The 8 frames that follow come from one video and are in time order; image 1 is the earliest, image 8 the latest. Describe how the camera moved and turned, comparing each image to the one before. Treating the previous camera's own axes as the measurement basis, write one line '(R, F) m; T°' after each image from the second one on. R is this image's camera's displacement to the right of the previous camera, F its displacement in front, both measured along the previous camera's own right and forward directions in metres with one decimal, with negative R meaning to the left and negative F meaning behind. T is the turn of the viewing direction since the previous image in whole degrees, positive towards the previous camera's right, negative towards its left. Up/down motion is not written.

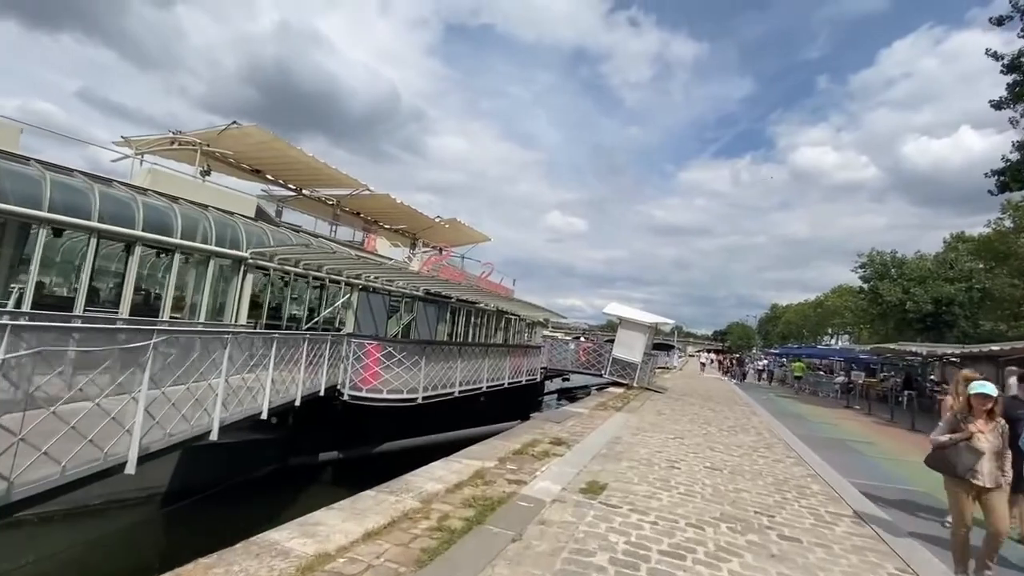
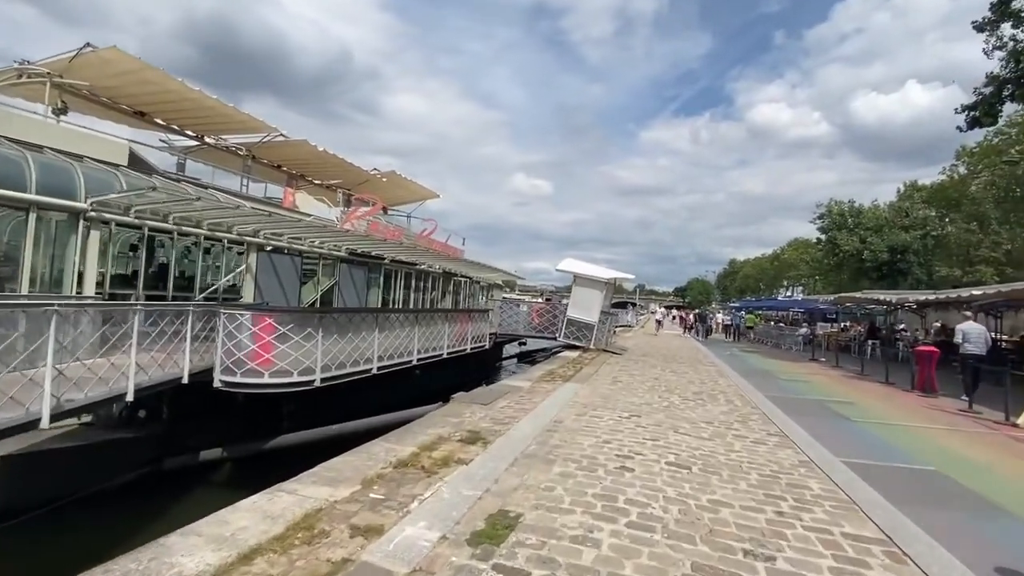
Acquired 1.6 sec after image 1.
(+0.9, +2.2) m; +4°
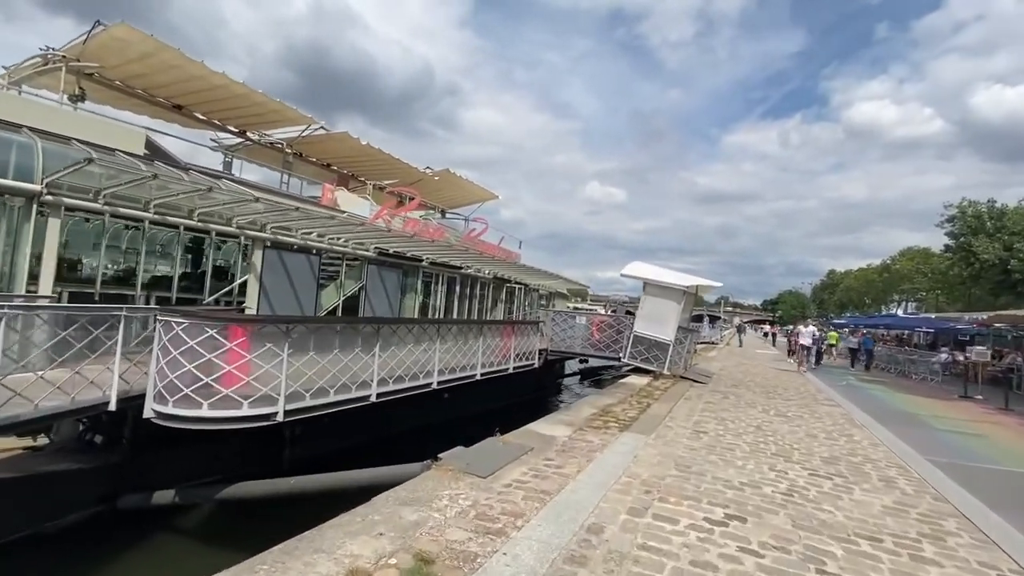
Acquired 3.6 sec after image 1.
(+0.5, +2.8) m; -9°
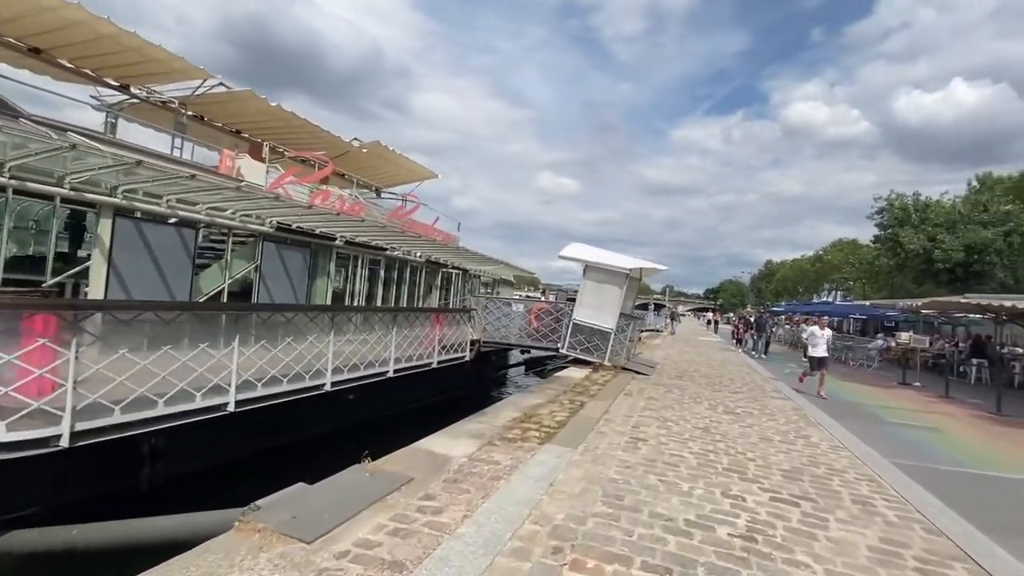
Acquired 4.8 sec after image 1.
(+0.7, +1.6) m; +6°
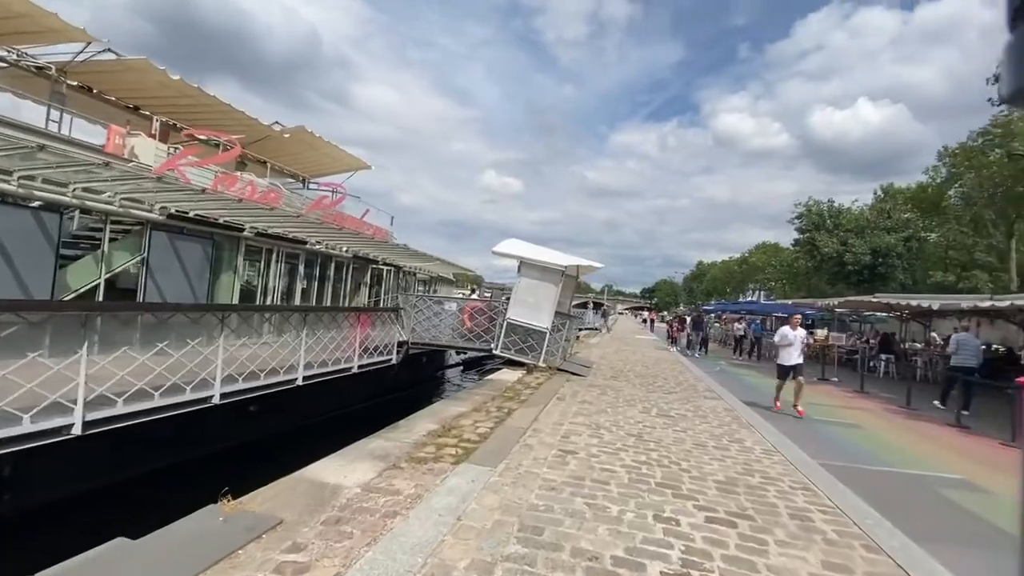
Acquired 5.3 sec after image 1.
(+0.3, +0.7) m; +7°
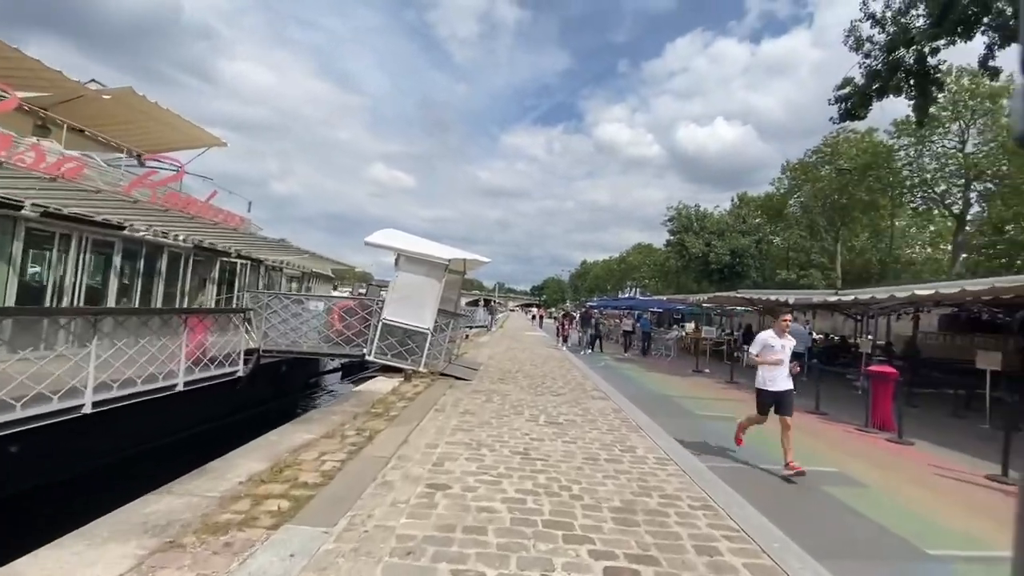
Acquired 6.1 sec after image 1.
(+0.3, +1.1) m; +13°
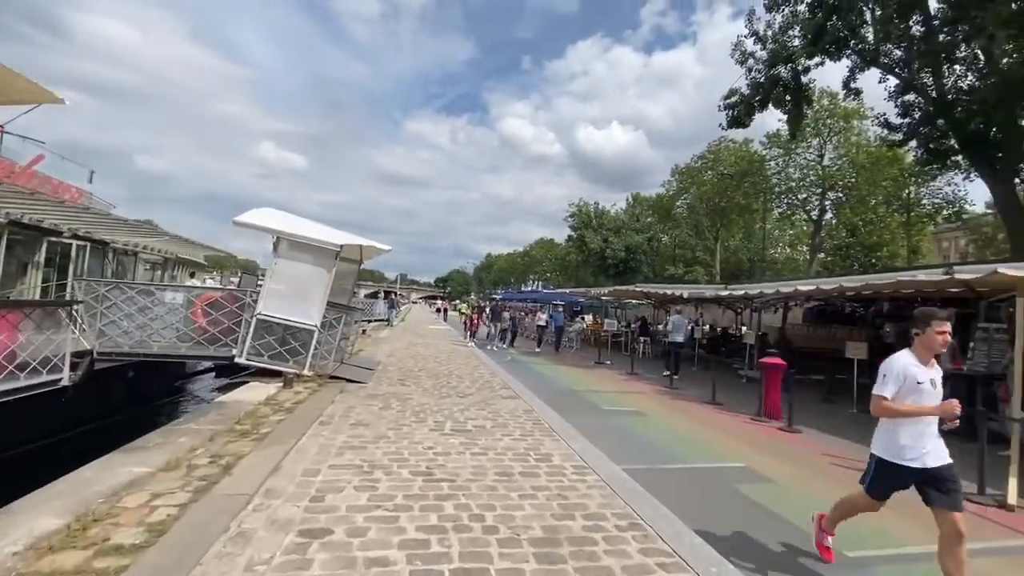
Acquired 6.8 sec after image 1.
(0.0, +0.8) m; +11°
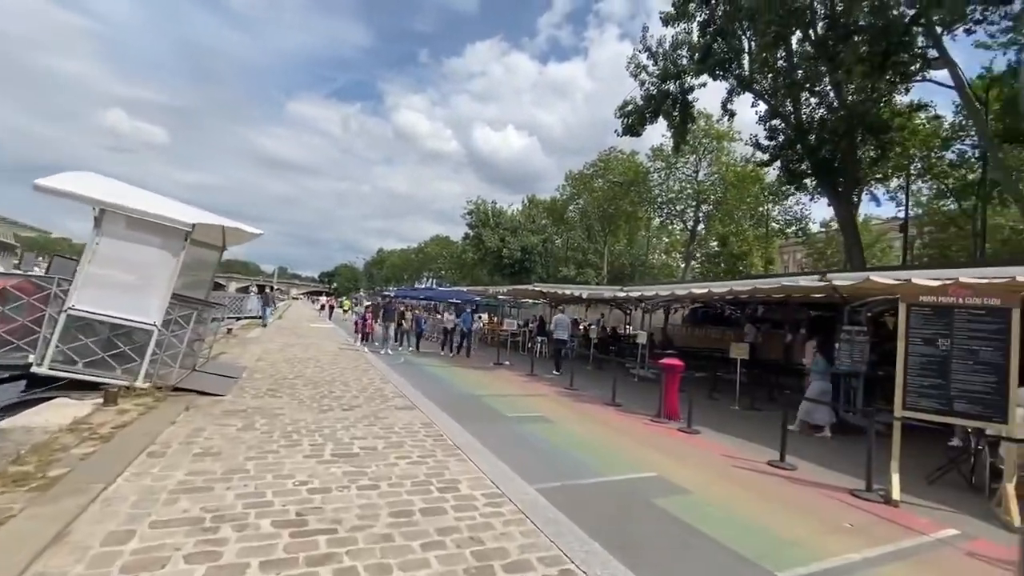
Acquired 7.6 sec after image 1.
(-0.1, +0.9) m; +13°
